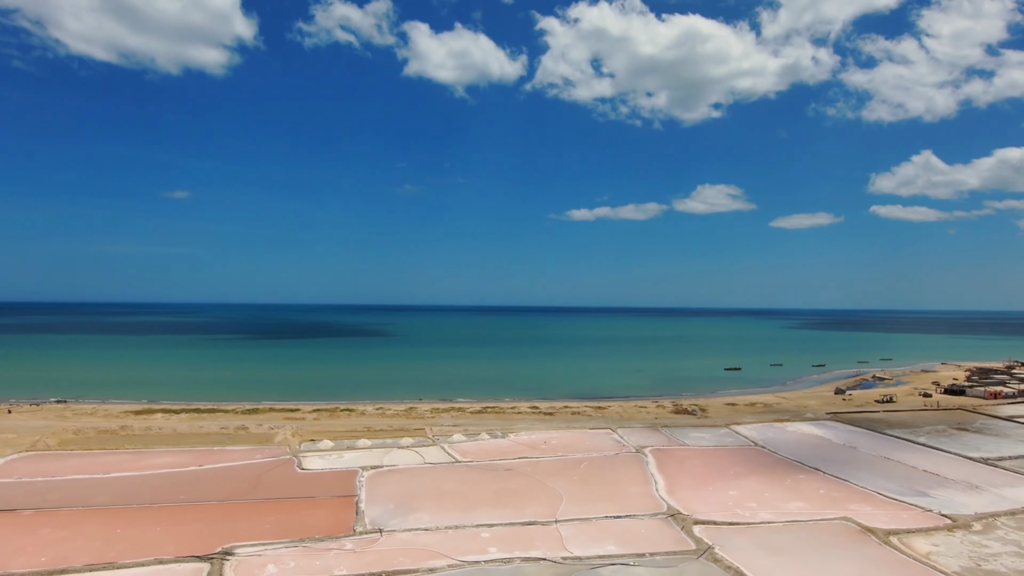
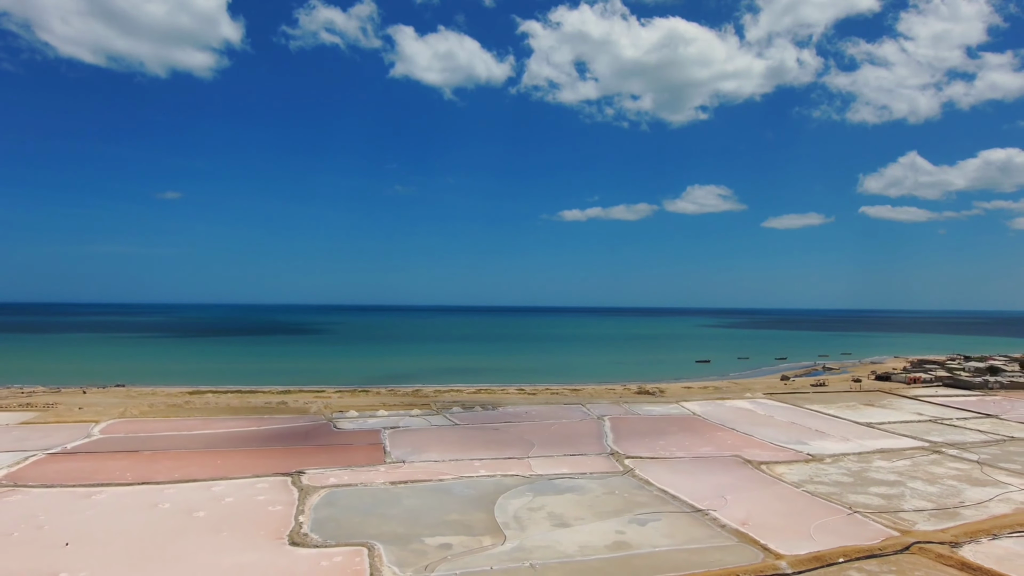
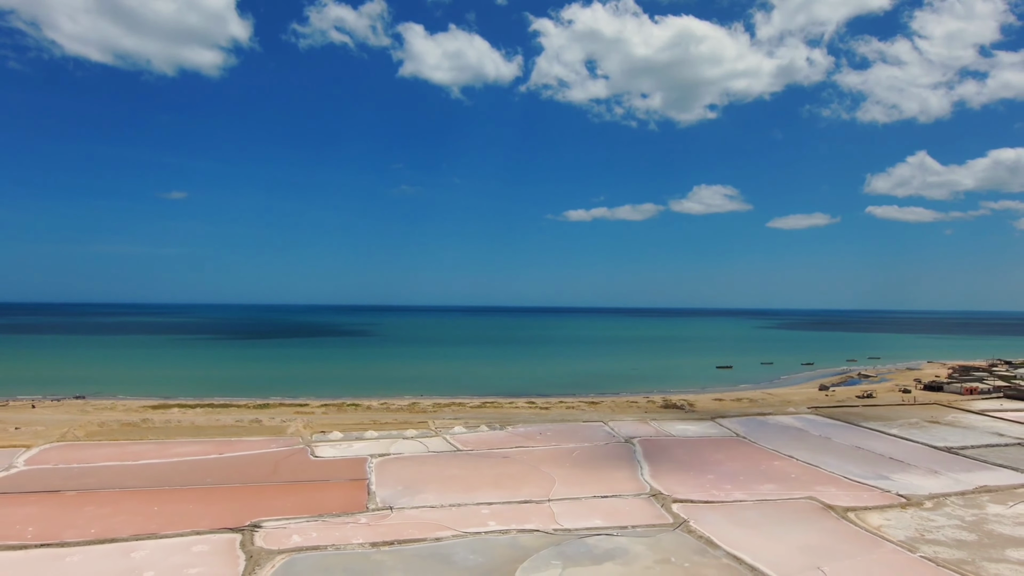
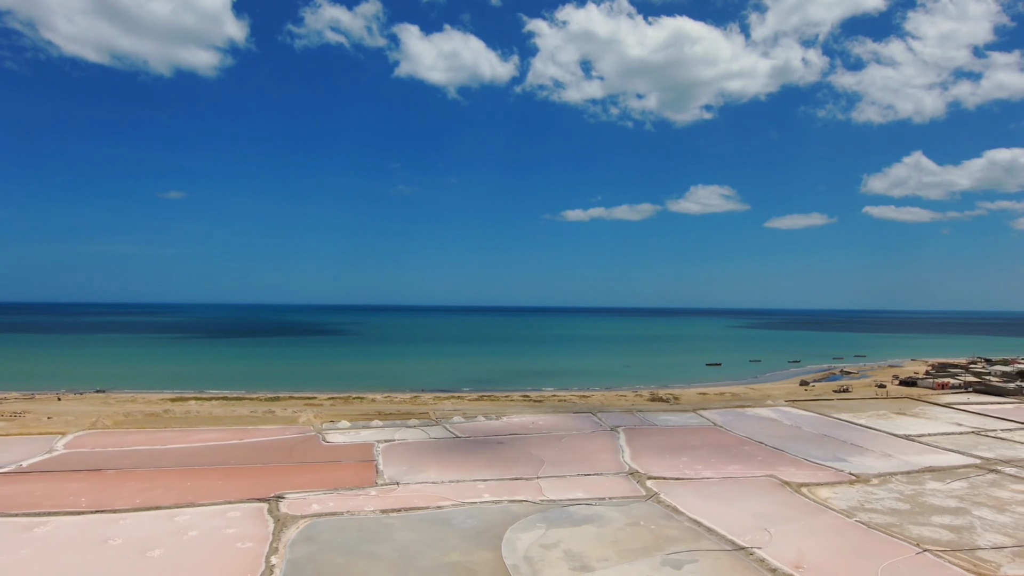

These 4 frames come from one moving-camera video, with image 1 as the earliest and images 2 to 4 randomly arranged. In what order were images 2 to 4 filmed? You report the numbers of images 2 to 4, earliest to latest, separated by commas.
3, 4, 2
